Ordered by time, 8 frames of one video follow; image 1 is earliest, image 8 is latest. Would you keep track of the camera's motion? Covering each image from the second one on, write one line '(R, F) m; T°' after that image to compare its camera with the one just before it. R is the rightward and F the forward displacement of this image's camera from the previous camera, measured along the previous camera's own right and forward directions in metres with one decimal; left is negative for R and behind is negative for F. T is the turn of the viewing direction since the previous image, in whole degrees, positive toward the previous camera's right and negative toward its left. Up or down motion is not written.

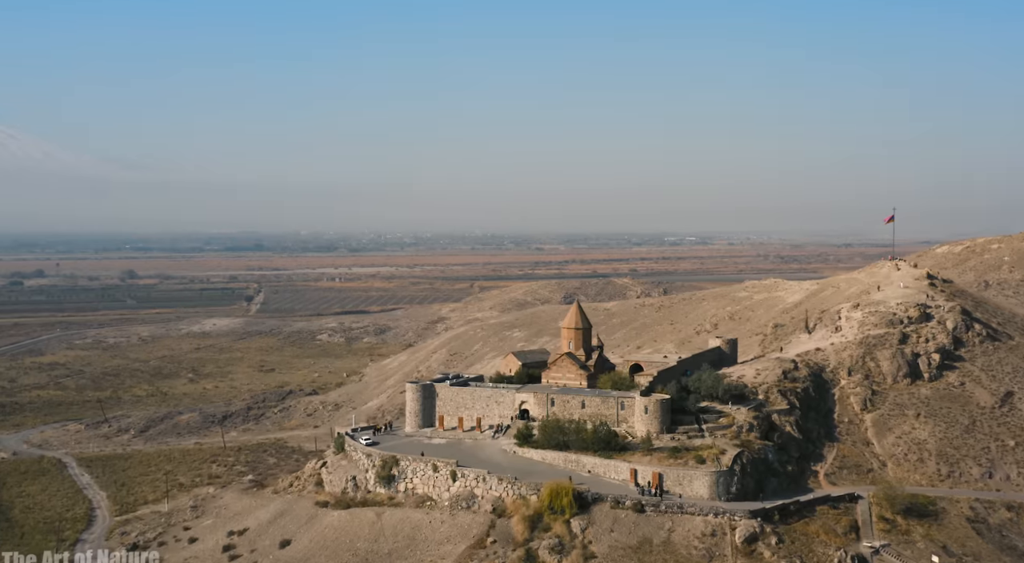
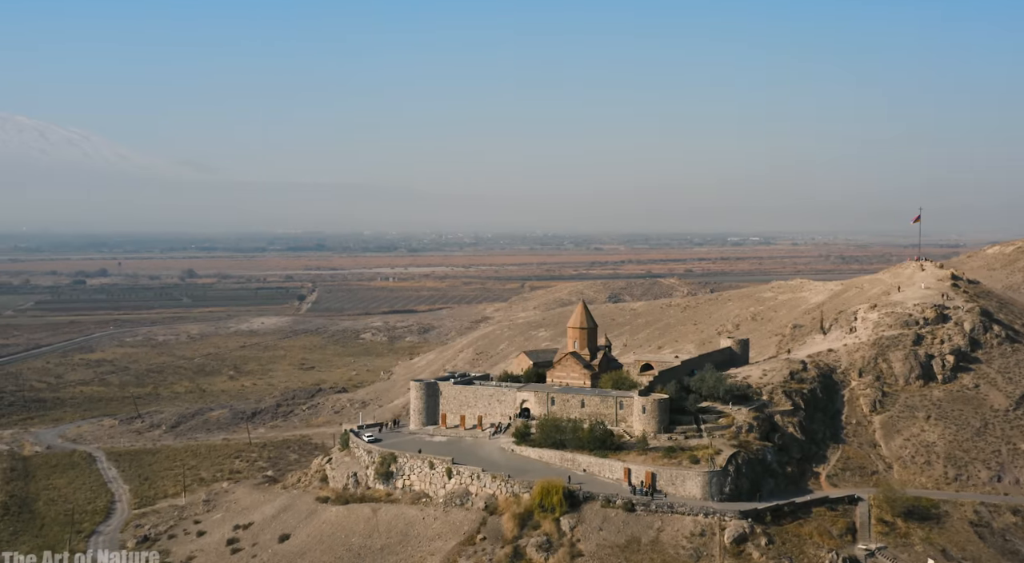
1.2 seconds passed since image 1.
(+1.3, -0.1) m; -3°
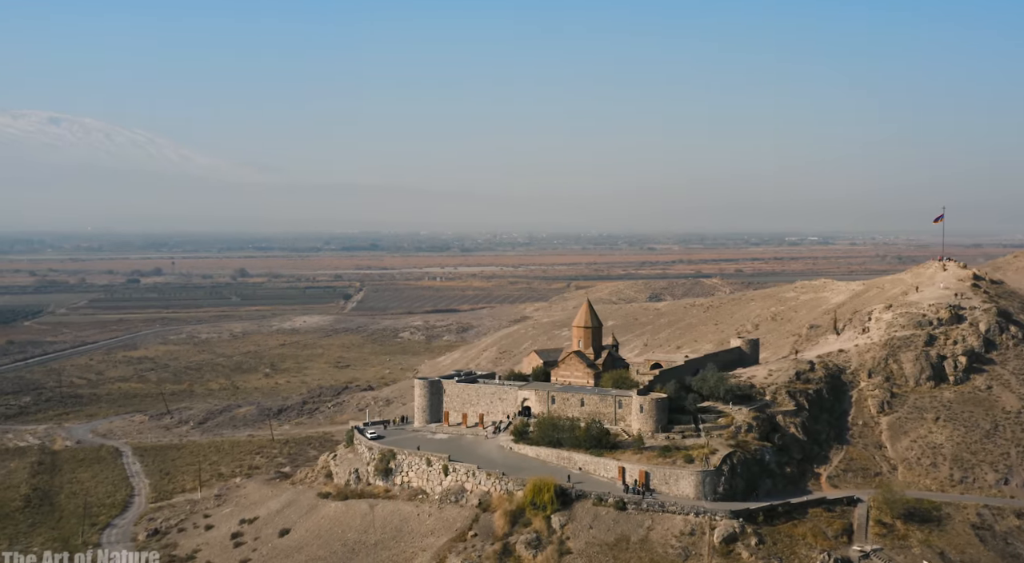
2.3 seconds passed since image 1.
(+1.1, -0.1) m; -2°
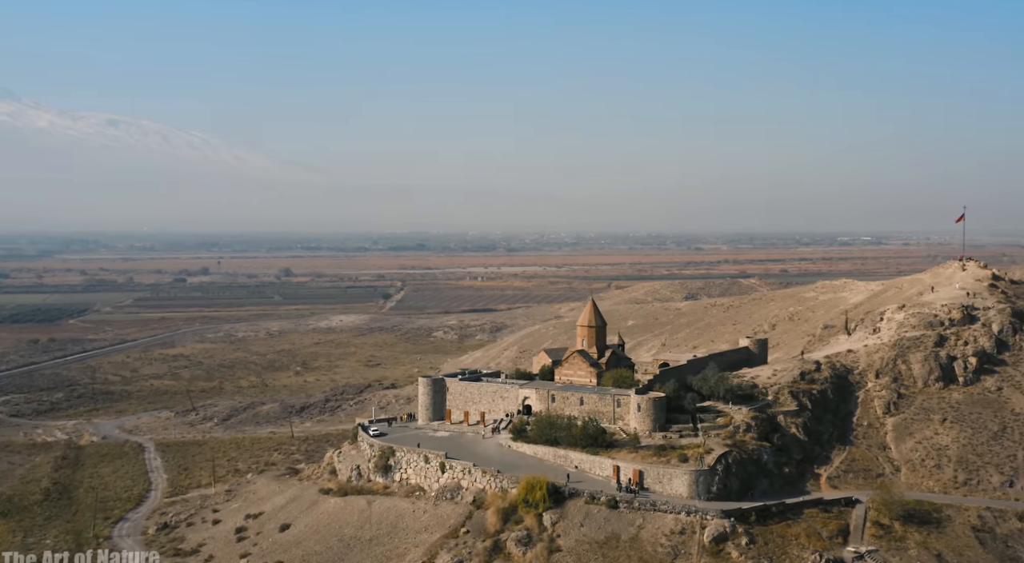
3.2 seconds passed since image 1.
(+1.0, -0.1) m; -2°
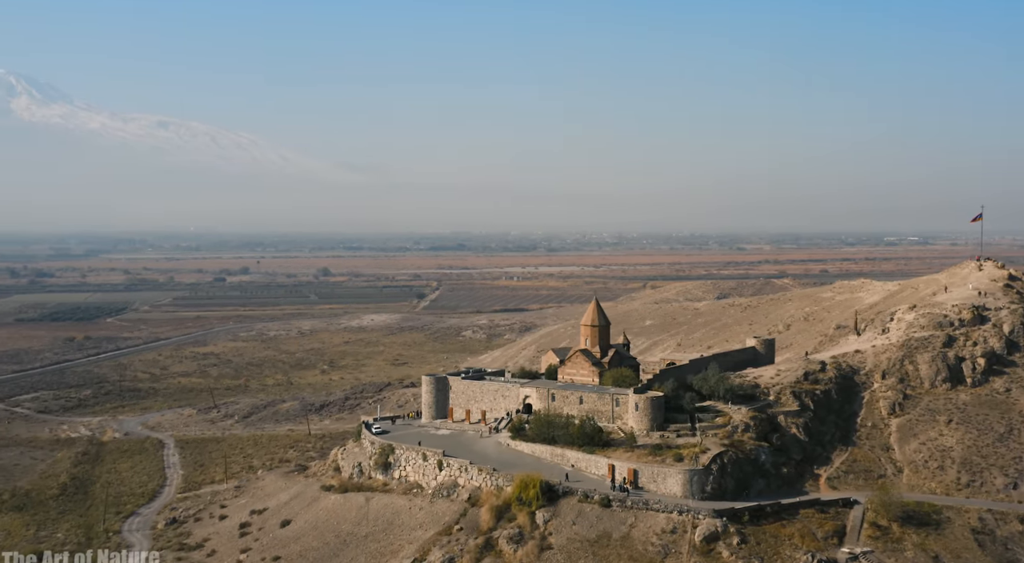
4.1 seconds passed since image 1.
(+0.9, -0.1) m; -2°
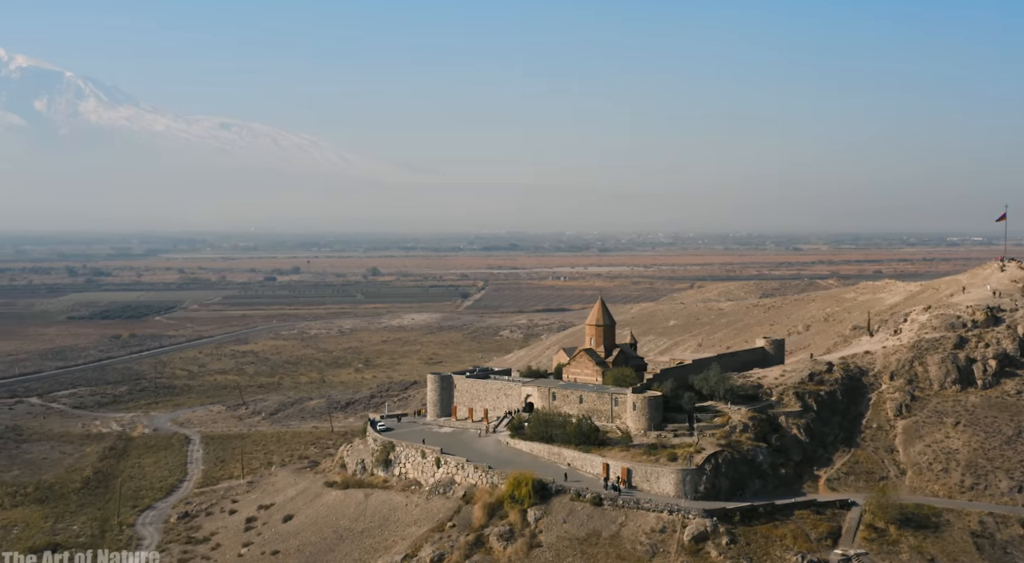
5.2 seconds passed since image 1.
(+1.2, -0.2) m; -2°
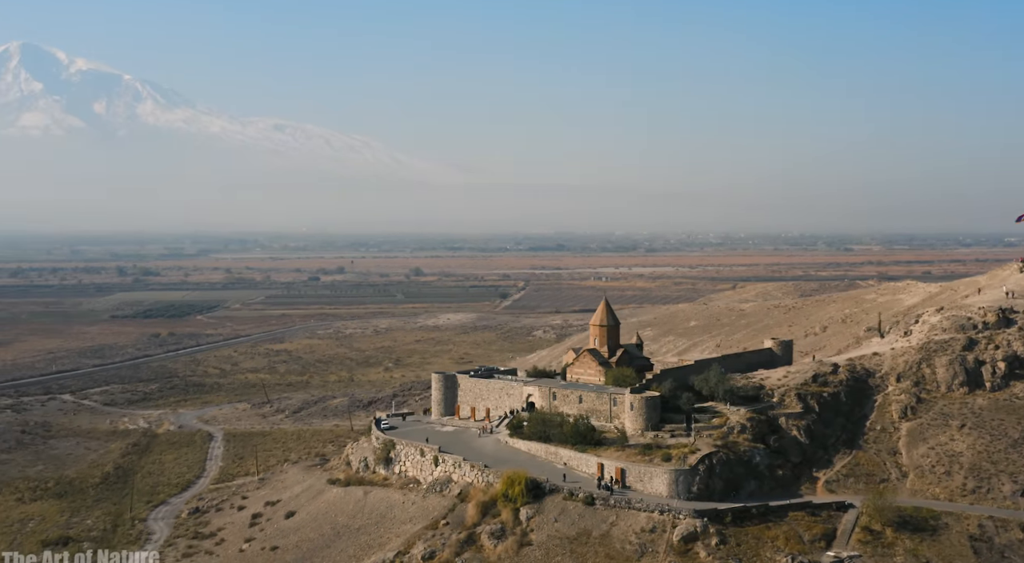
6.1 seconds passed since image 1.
(+1.0, -0.2) m; -2°
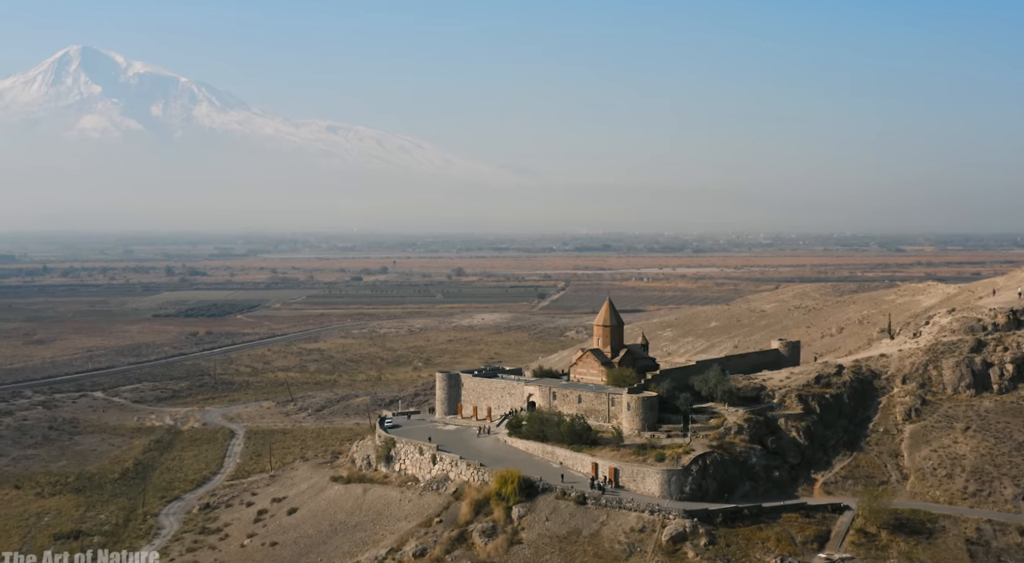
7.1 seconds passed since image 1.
(+1.0, -0.2) m; -2°
